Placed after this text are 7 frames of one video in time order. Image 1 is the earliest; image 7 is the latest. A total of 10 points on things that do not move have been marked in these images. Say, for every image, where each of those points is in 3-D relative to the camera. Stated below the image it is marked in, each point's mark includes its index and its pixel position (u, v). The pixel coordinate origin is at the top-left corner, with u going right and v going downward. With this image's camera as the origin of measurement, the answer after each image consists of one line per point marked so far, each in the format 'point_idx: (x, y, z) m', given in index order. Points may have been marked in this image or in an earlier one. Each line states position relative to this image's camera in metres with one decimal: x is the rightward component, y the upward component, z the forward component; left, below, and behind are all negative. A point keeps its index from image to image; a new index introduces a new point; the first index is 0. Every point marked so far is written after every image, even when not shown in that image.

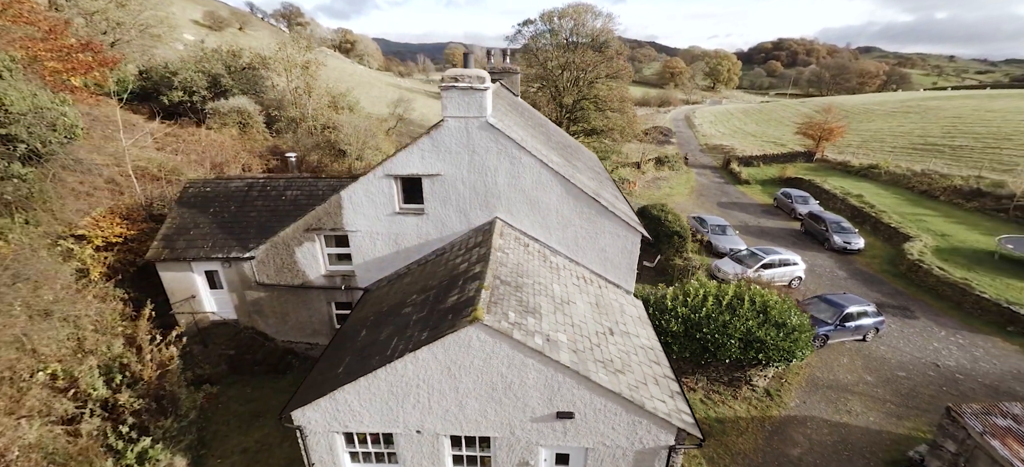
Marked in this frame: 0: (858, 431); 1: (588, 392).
0: (+9.0, -5.1, +11.2) m
1: (+1.2, -2.6, +7.1) m
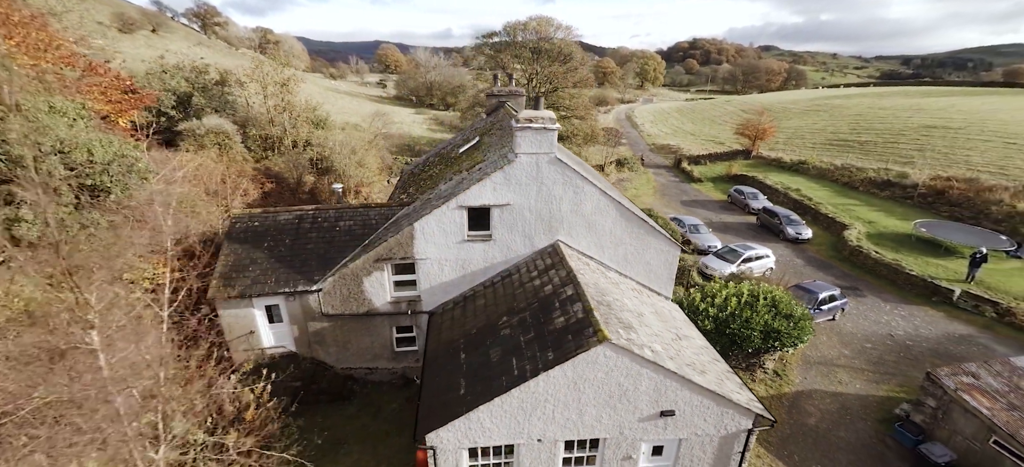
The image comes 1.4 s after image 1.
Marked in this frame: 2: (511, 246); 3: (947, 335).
0: (+10.6, -5.1, +13.5) m
1: (+3.4, -3.0, +8.4) m
2: (0.0, -0.3, +11.4) m
3: (+17.4, -4.0, +17.4) m
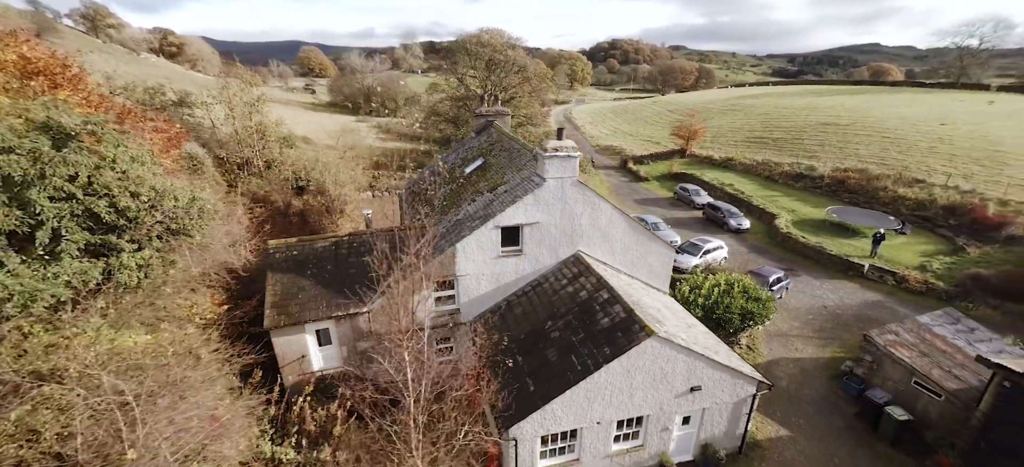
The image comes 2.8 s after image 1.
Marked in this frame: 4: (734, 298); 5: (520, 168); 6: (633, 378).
0: (+11.2, -4.8, +16.6) m
1: (+4.8, -3.2, +10.4) m
2: (+0.8, -0.8, +12.9) m
3: (+17.3, -3.3, +21.4) m
4: (+7.9, -2.3, +15.6) m
5: (+0.3, +2.1, +13.8) m
6: (+2.8, -3.3, +9.9) m
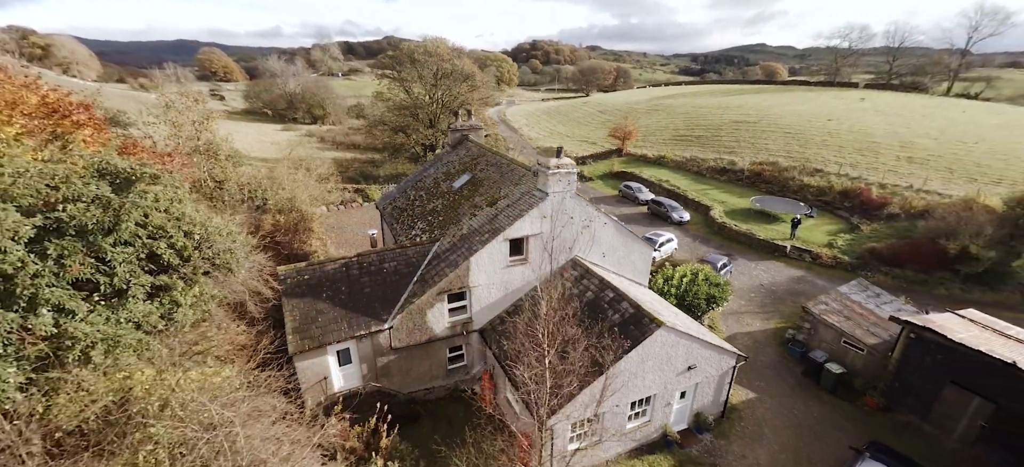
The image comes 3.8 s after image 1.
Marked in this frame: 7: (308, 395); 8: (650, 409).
0: (+10.9, -4.4, +19.4) m
1: (+5.4, -3.2, +12.2) m
2: (+0.9, -1.0, +14.1) m
3: (+16.1, -2.5, +25.1) m
4: (+7.6, -2.1, +17.9) m
5: (+0.1, +1.8, +14.9) m
6: (+3.5, -3.4, +11.4) m
7: (-5.7, -4.6, +12.1) m
8: (+4.0, -5.0, +12.4) m
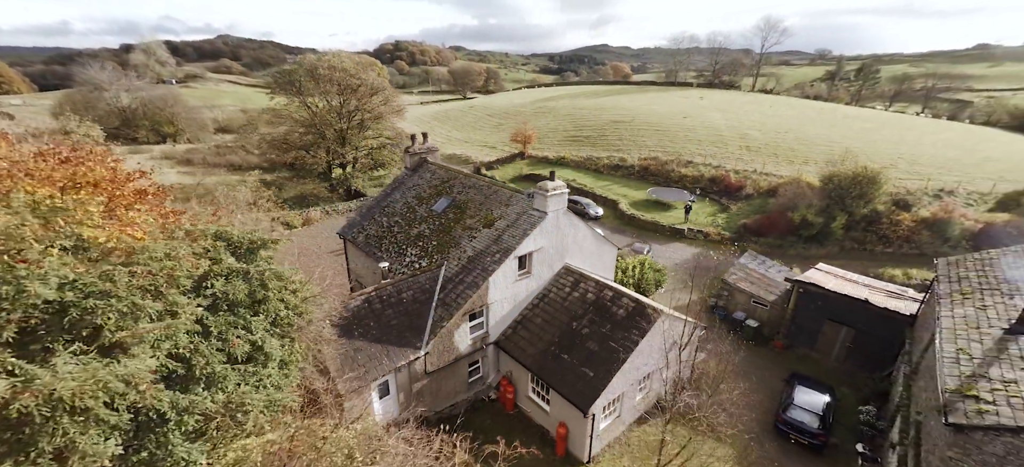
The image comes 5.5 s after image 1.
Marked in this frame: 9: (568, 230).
0: (+9.6, -3.9, +23.7) m
1: (+6.1, -3.2, +15.3) m
2: (+1.0, -1.5, +15.8) m
3: (+12.8, -1.5, +30.5) m
4: (+6.5, -1.9, +21.3) m
5: (-0.3, +1.1, +16.4) m
6: (+4.5, -3.6, +14.0) m
7: (-4.4, -5.8, +12.3) m
8: (+4.8, -5.1, +15.1) m
9: (+2.1, +0.2, +16.0) m
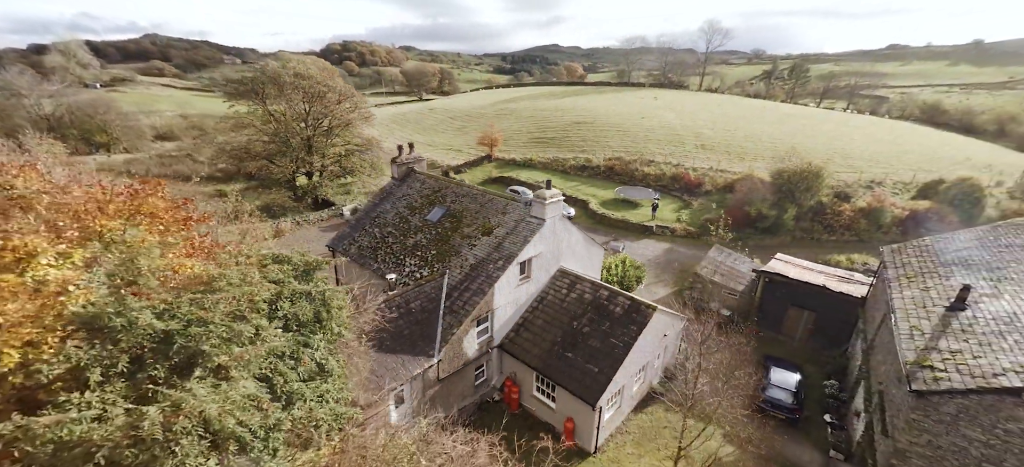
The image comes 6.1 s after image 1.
0: (+8.9, -3.7, +25.2) m
1: (+6.1, -3.2, +16.6) m
2: (+1.0, -1.7, +16.6) m
3: (+11.3, -1.3, +32.3) m
4: (+6.0, -1.9, +22.6) m
5: (-0.4, +0.9, +17.0) m
6: (+4.7, -3.7, +15.1) m
7: (-3.9, -6.2, +12.6) m
8: (+5.0, -5.2, +16.2) m
9: (+2.0, 0.0, +16.8) m
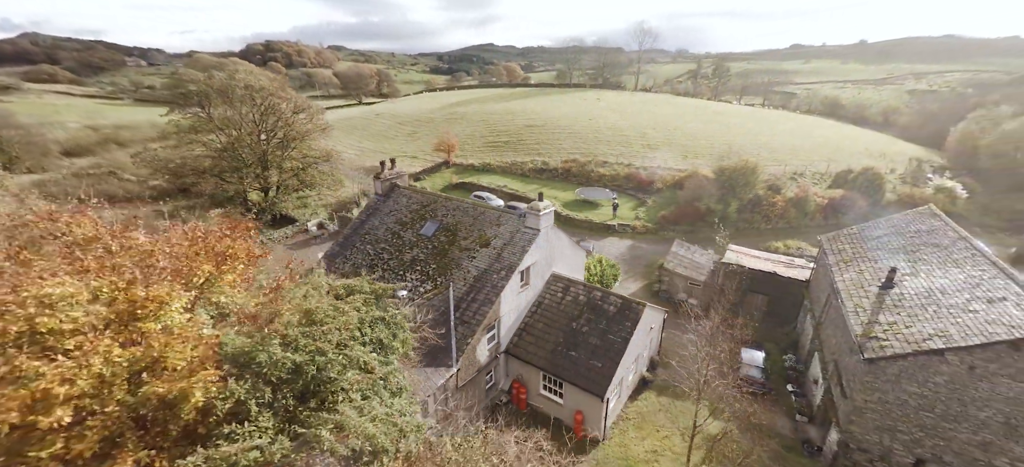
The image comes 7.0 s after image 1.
0: (+7.8, -3.7, +27.3) m
1: (+6.1, -3.3, +18.4) m
2: (+1.0, -2.1, +17.8) m
3: (+9.2, -1.1, +34.7) m
4: (+5.2, -2.0, +24.3) m
5: (-0.7, +0.4, +18.0) m
6: (+4.9, -3.8, +16.8) m
7: (-3.2, -6.8, +13.1) m
8: (+5.2, -5.3, +17.9) m
9: (+1.8, -0.3, +18.1) m
